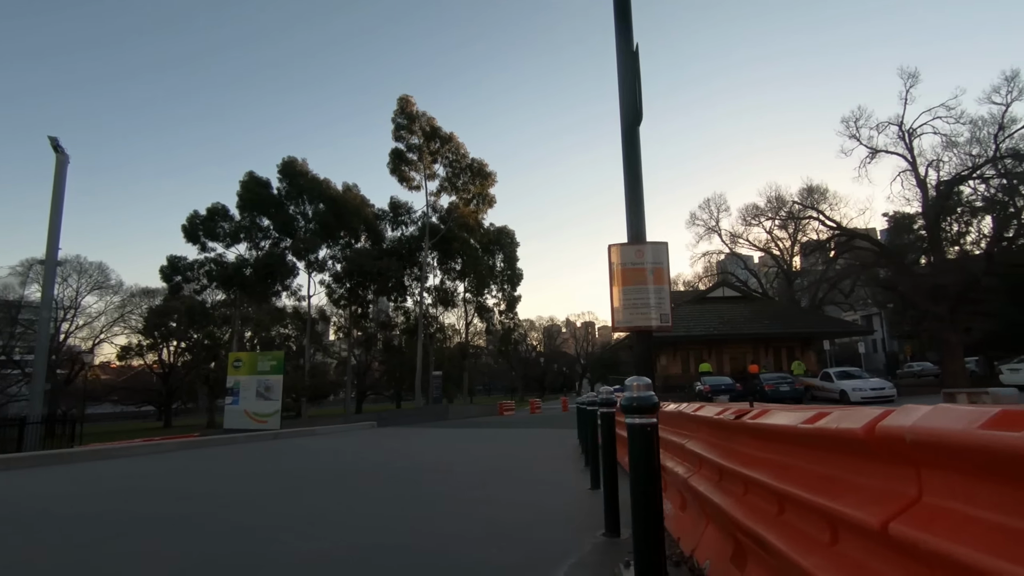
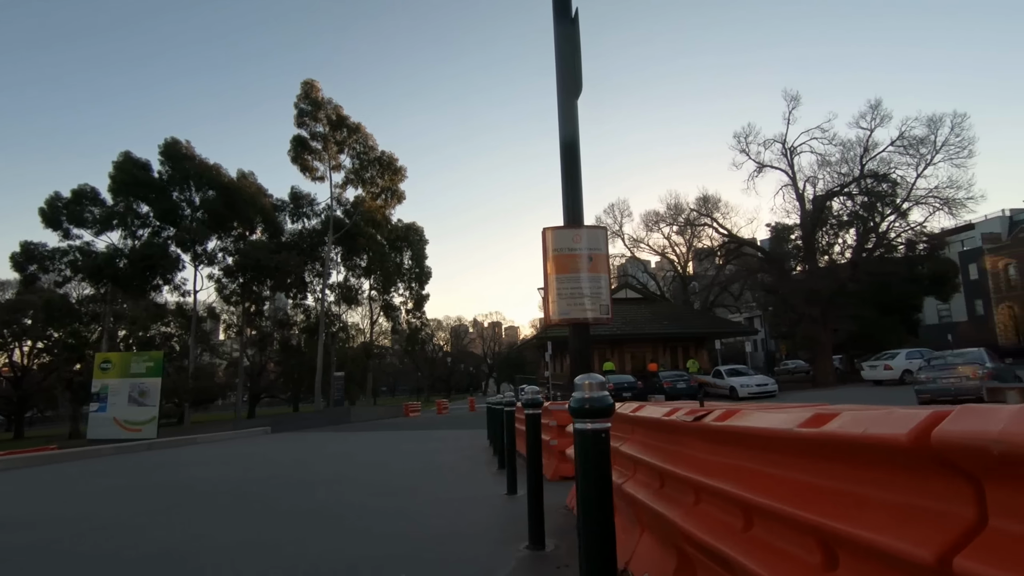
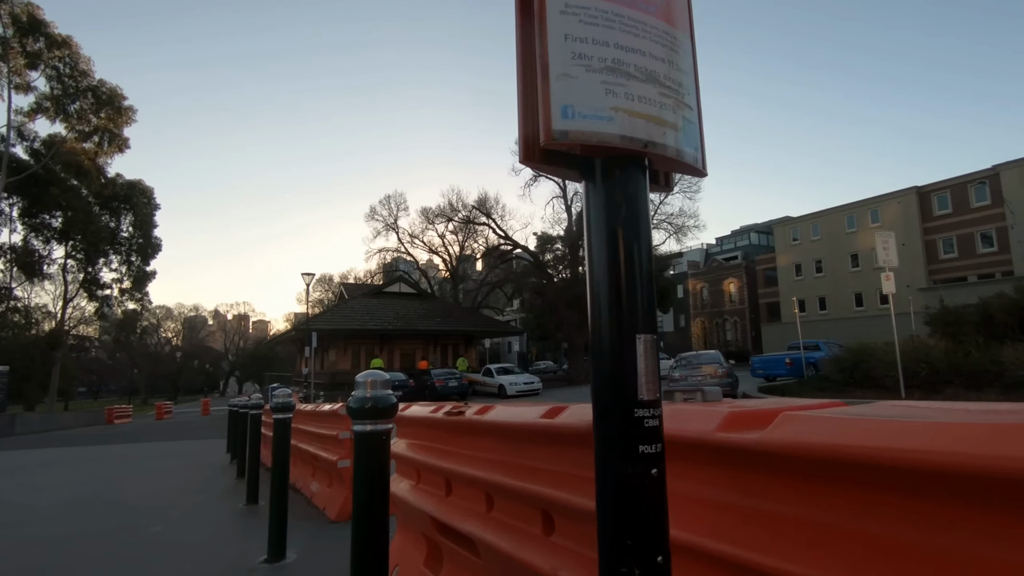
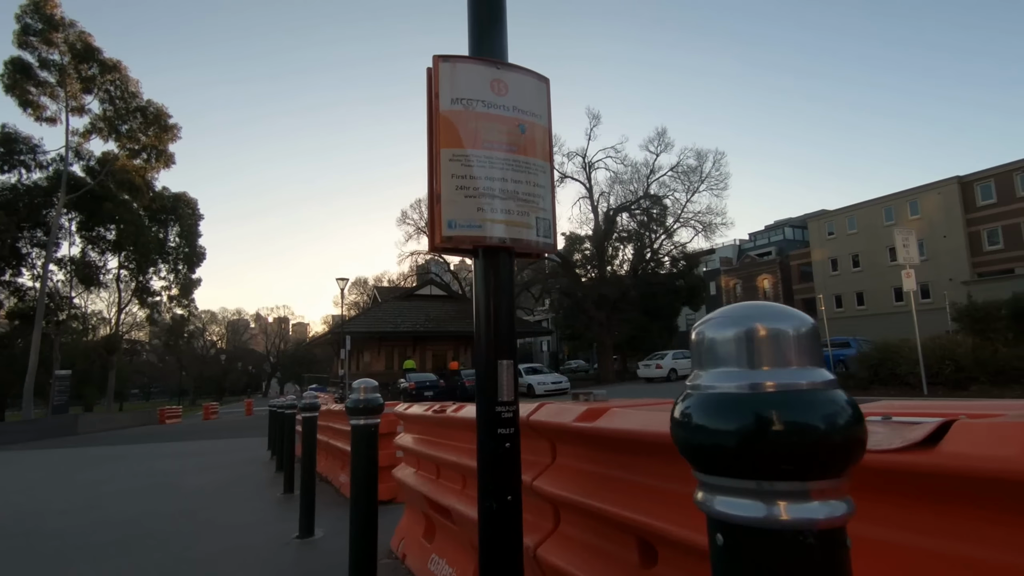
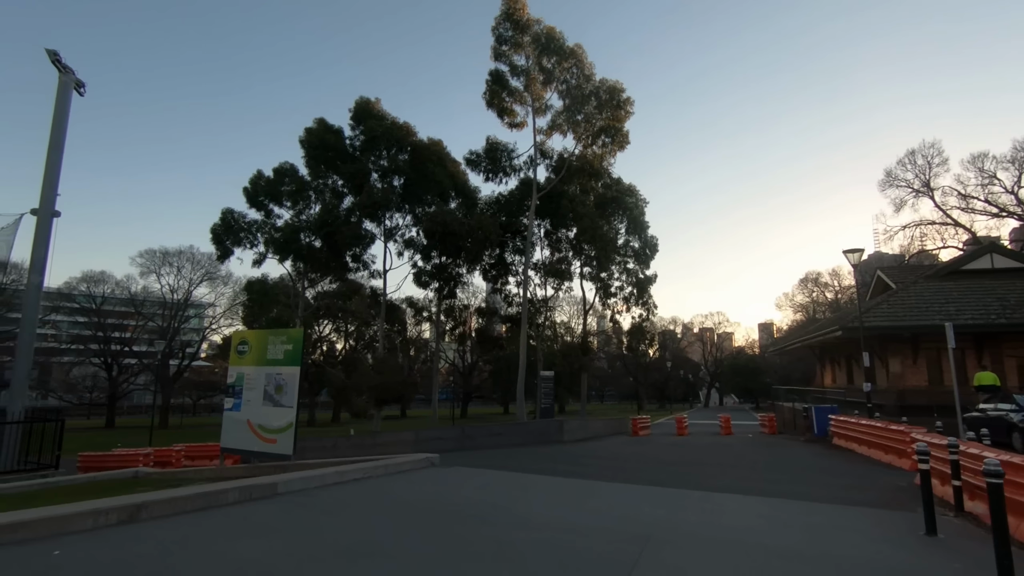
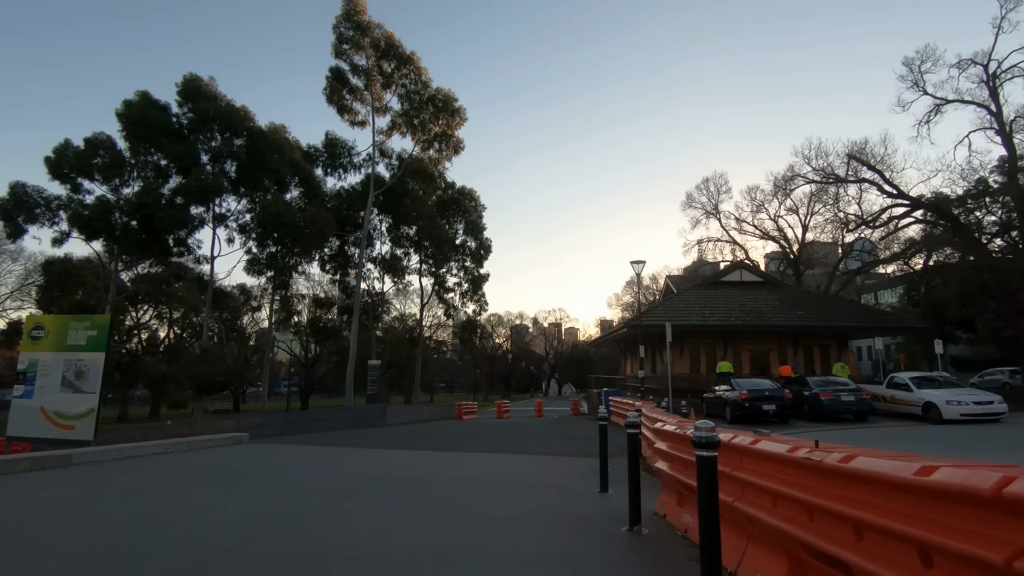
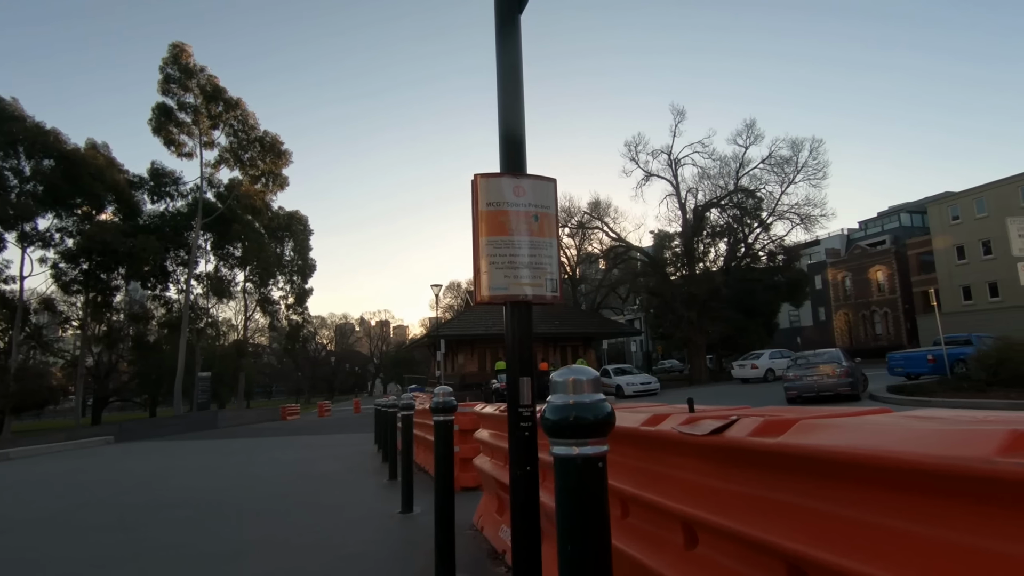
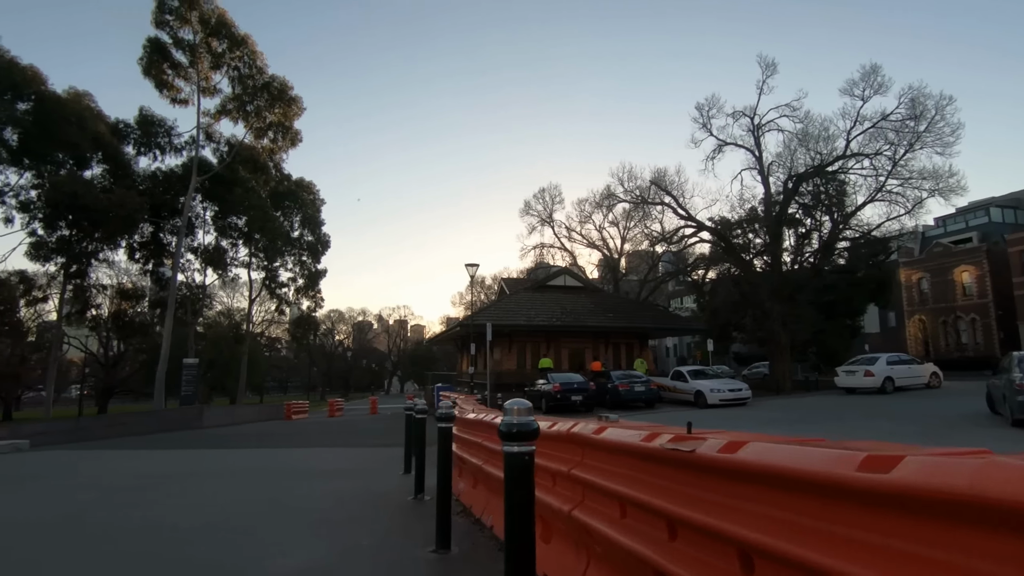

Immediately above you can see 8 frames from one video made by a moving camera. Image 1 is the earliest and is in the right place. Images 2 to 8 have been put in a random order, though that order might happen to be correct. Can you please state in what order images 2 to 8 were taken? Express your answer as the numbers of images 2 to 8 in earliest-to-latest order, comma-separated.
2, 7, 4, 3, 8, 6, 5
